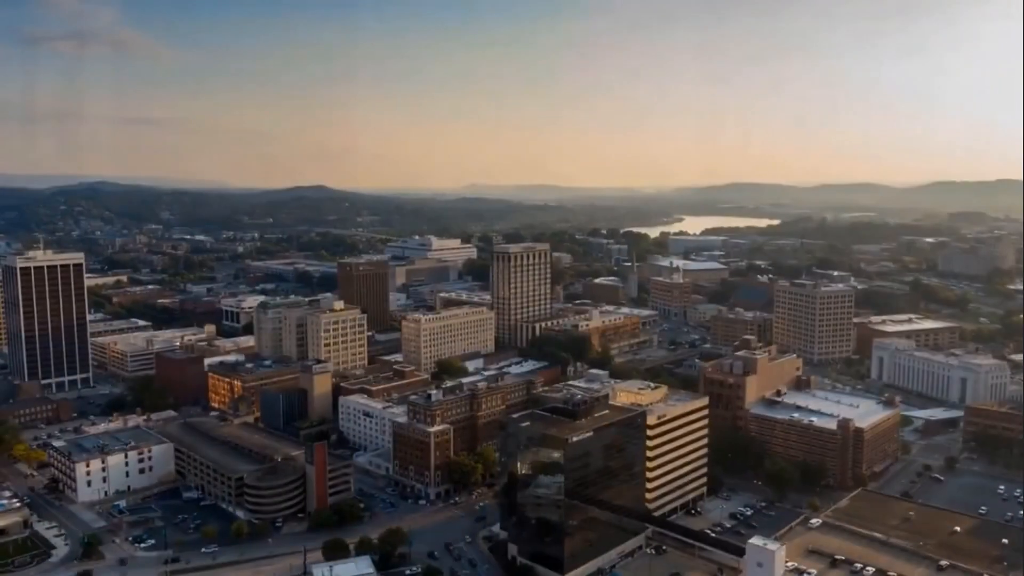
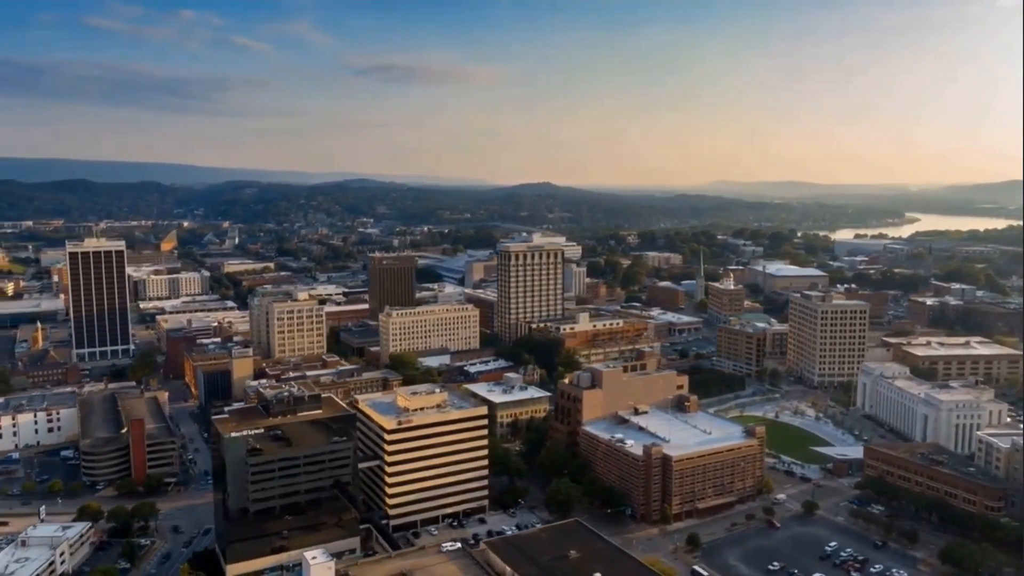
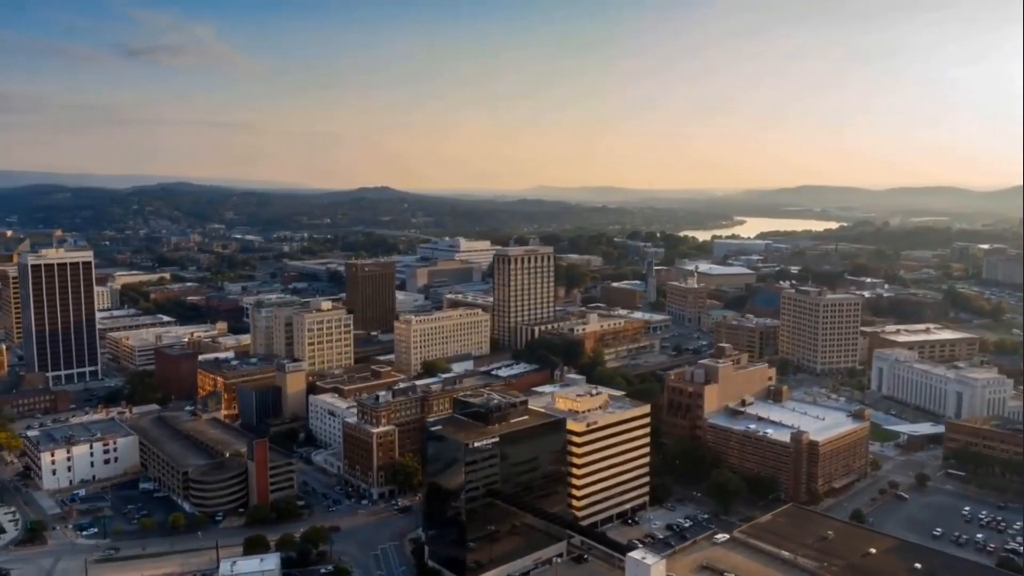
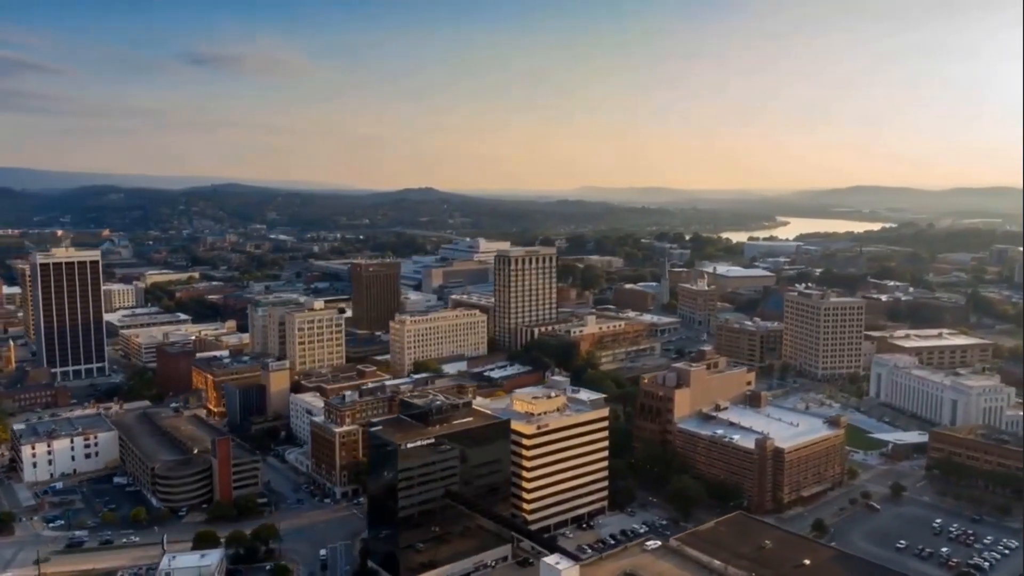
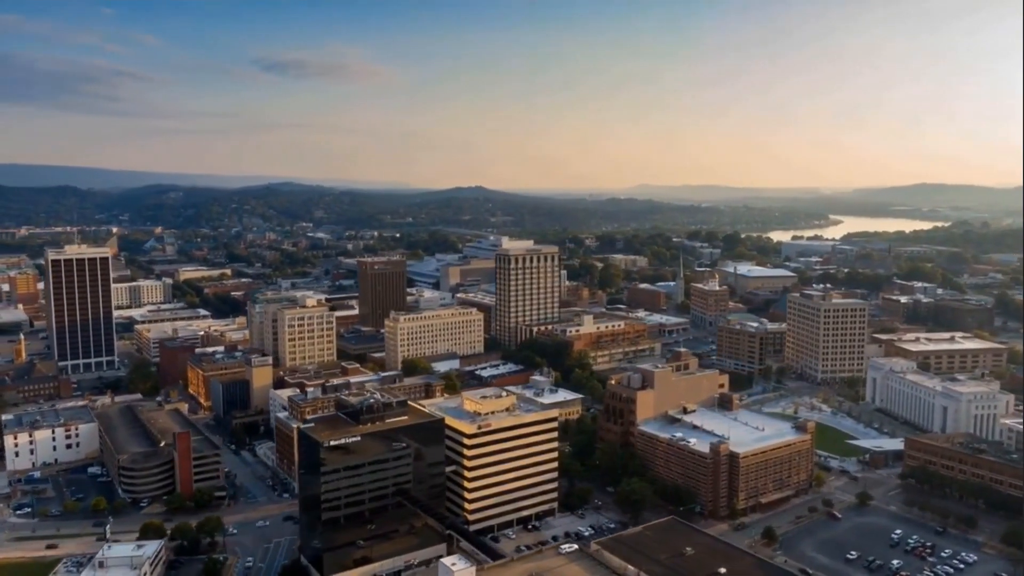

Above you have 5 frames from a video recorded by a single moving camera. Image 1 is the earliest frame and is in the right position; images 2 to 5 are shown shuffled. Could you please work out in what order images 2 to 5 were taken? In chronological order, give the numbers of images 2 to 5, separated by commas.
3, 4, 5, 2
